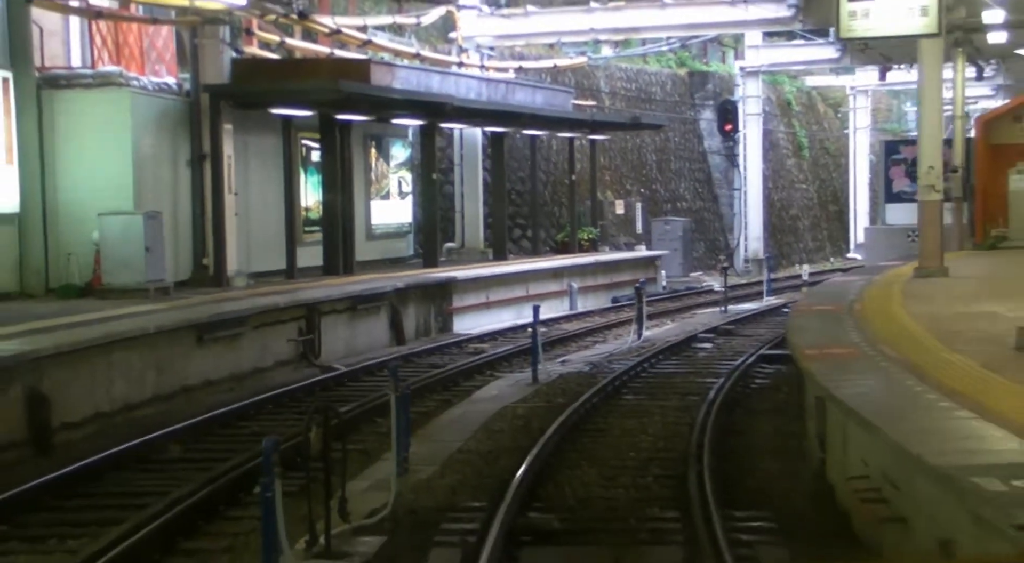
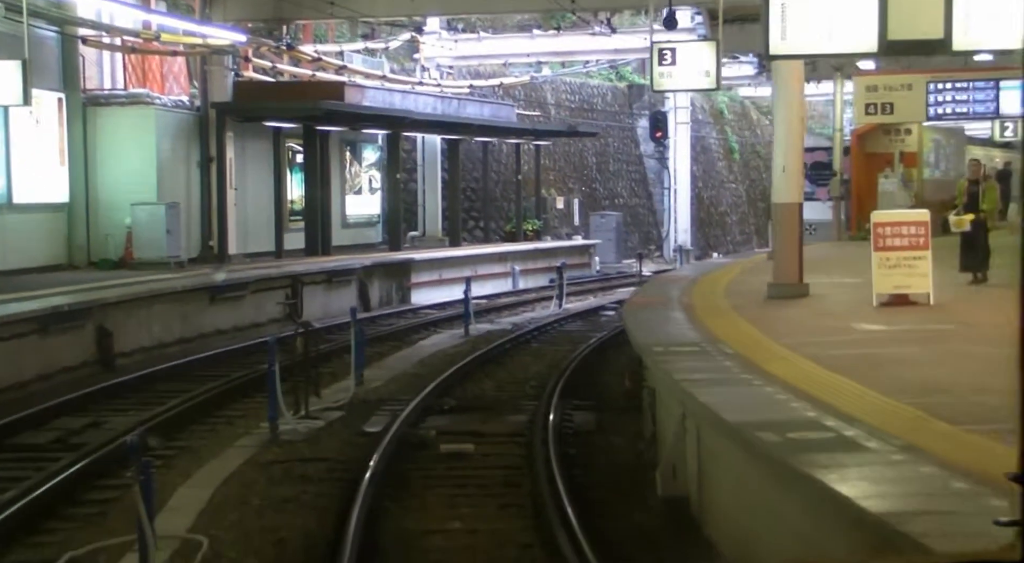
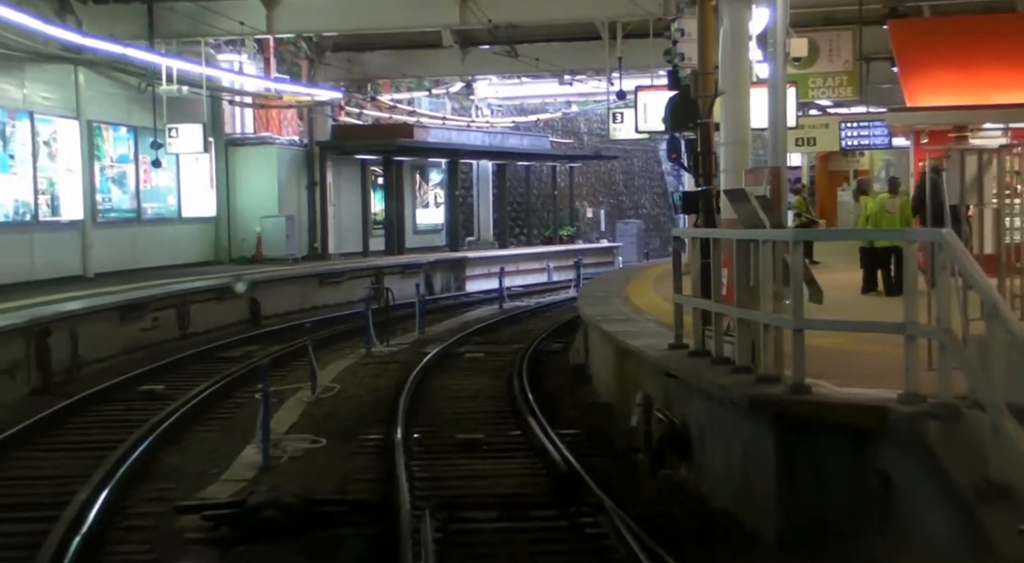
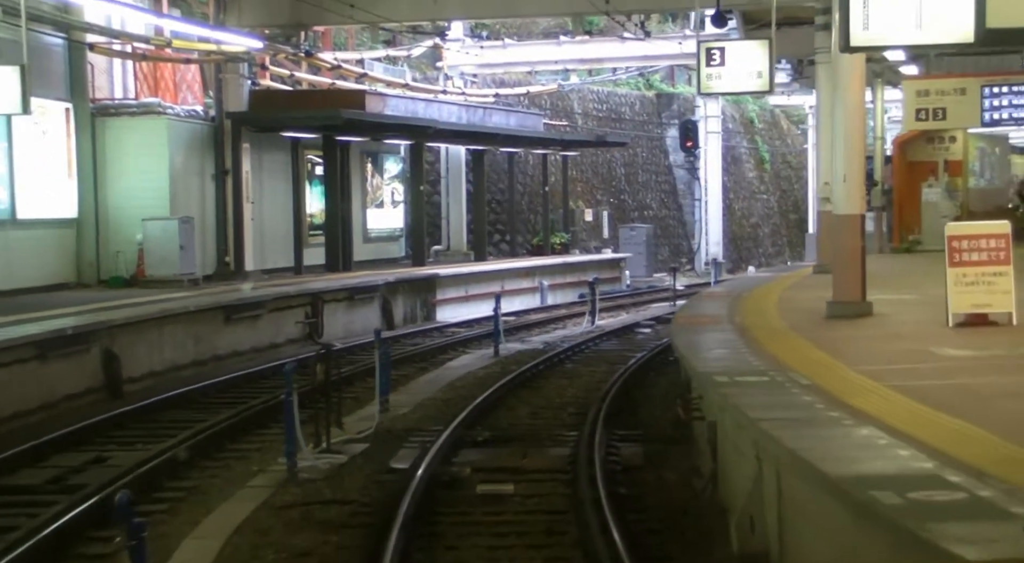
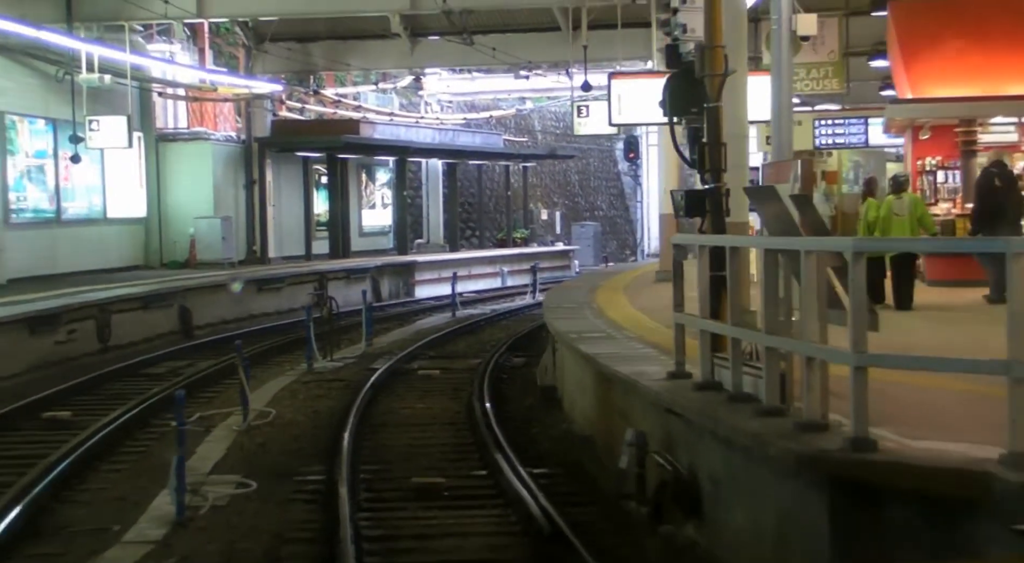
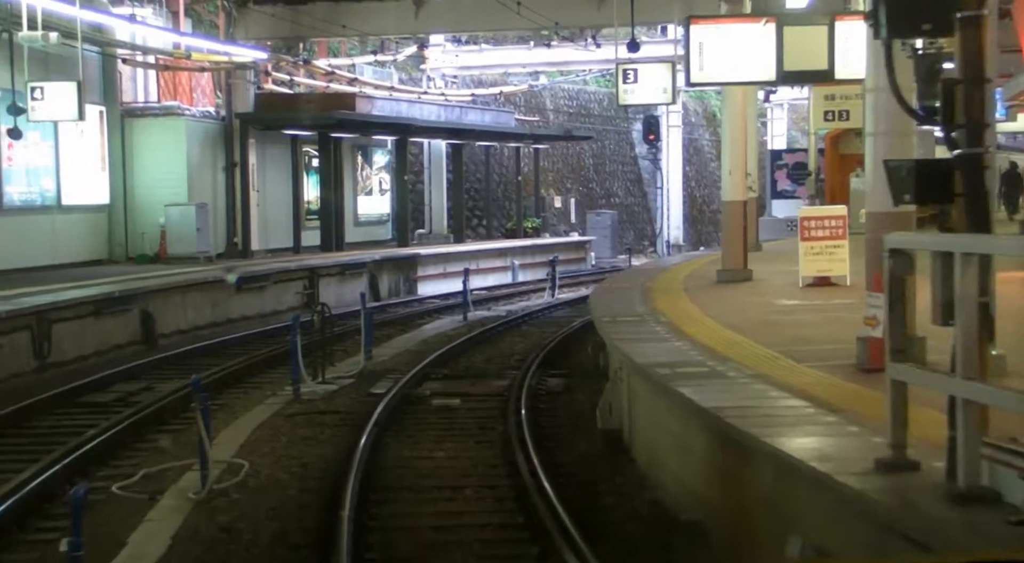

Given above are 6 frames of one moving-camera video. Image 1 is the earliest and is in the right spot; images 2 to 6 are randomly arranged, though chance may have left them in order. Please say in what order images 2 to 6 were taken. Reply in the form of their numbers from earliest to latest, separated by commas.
4, 2, 6, 5, 3
